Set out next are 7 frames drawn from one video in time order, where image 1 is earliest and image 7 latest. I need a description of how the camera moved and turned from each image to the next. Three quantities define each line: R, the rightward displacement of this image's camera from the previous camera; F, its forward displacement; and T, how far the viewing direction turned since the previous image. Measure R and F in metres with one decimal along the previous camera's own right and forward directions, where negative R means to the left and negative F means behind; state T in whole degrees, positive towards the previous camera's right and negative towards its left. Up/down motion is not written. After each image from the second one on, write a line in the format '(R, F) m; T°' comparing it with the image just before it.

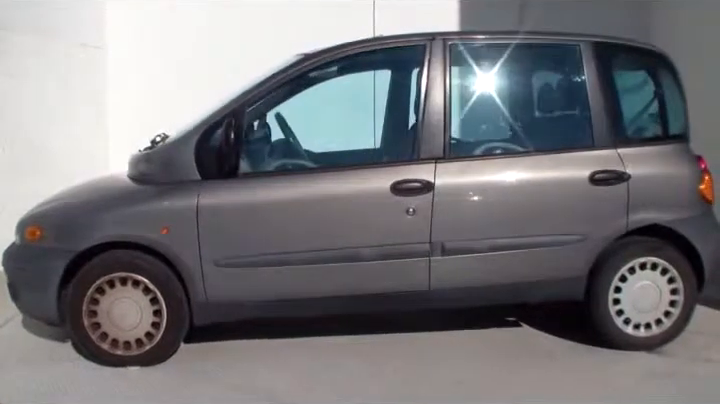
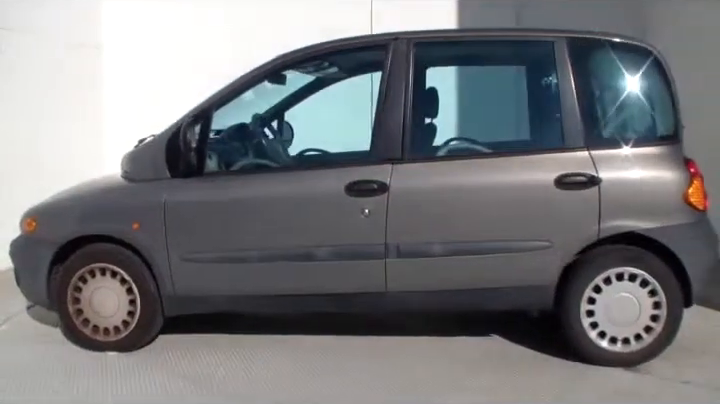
(-0.5, 0.0) m; +5°
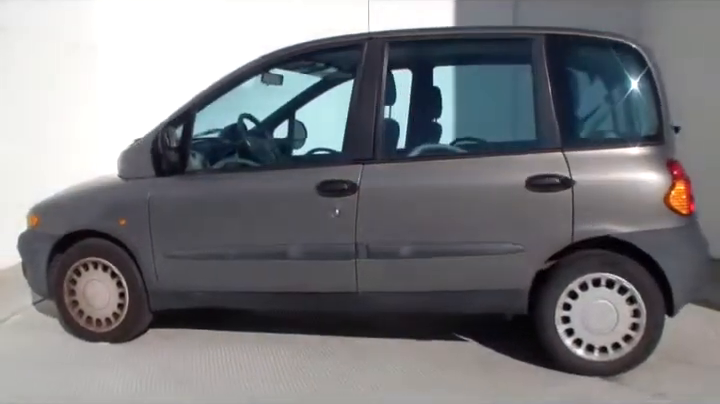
(+0.8, 0.0) m; -7°
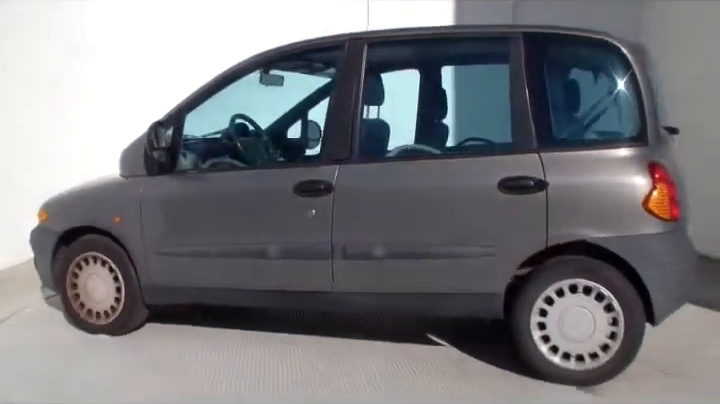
(+0.7, 0.0) m; -7°
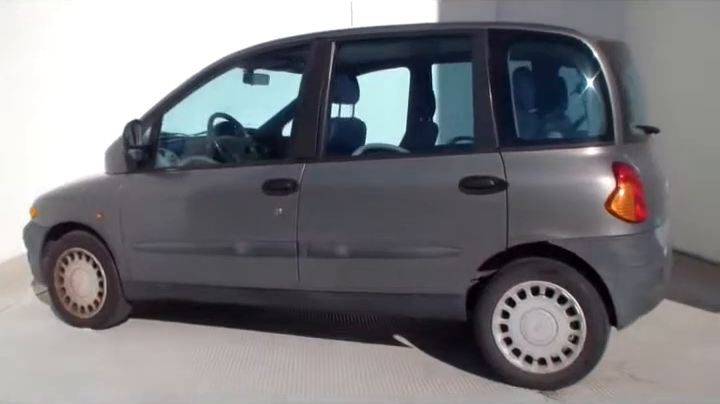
(+0.6, 0.0) m; -4°
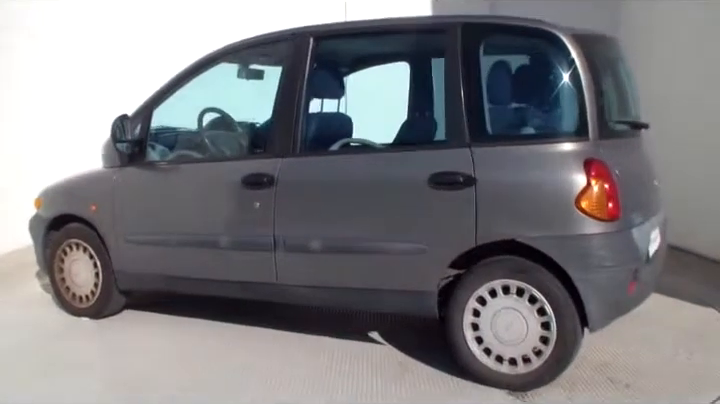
(+0.6, 0.0) m; -5°
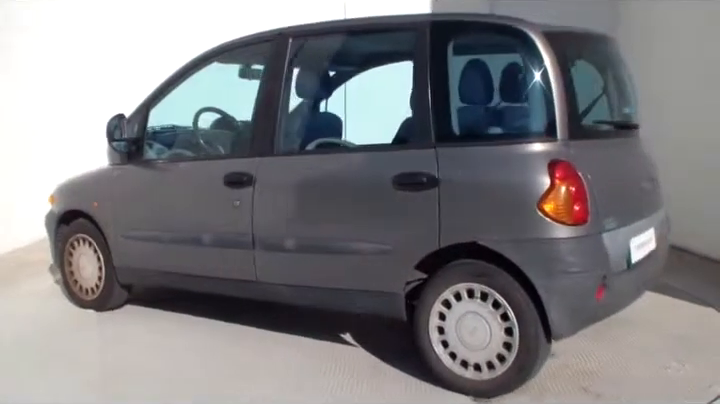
(+0.7, +0.1) m; -6°
